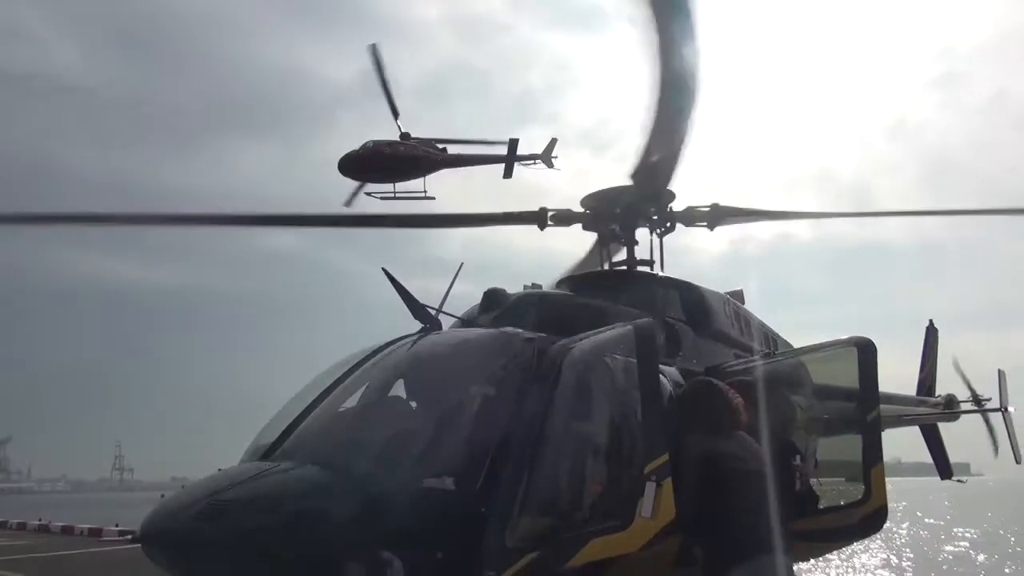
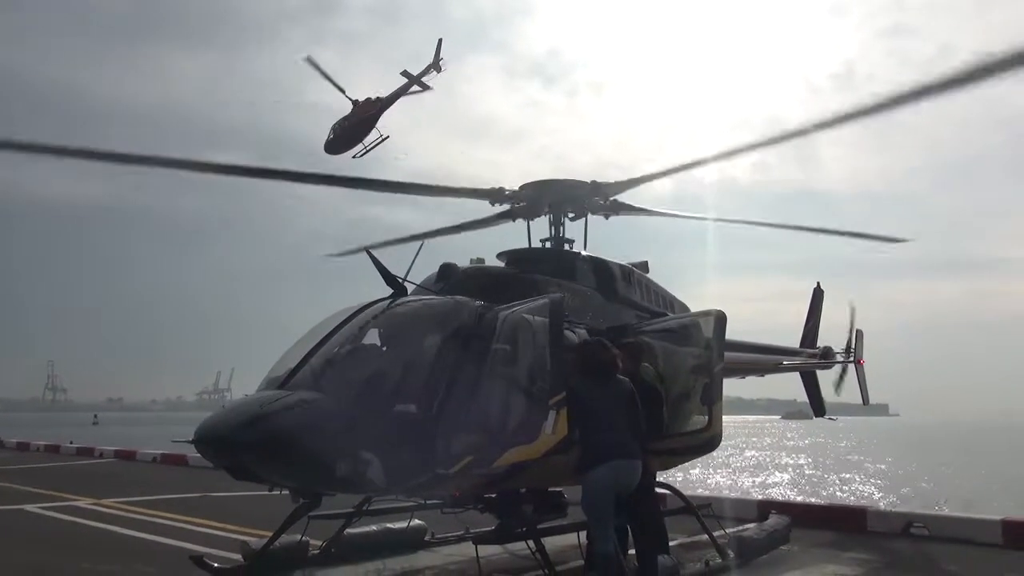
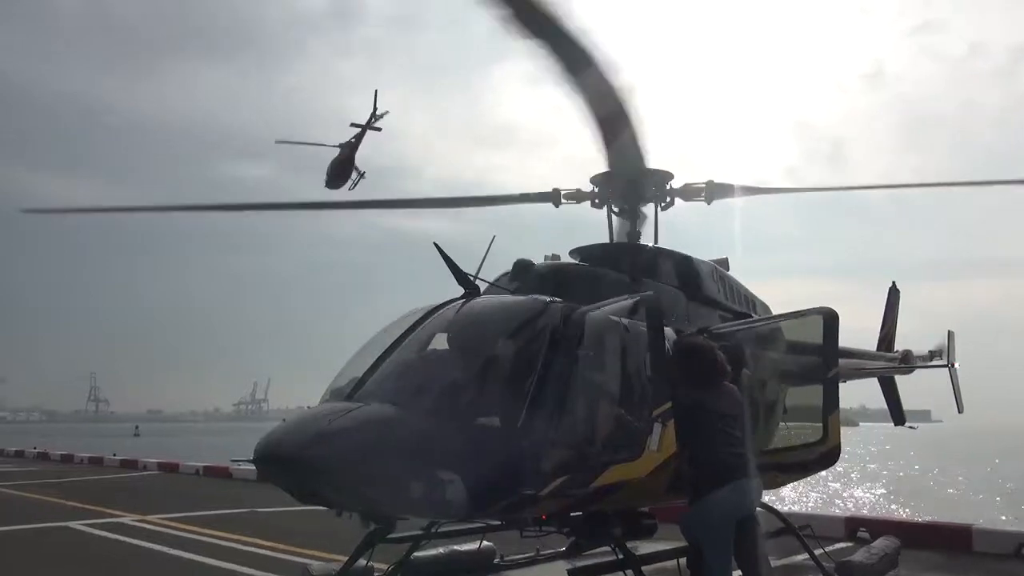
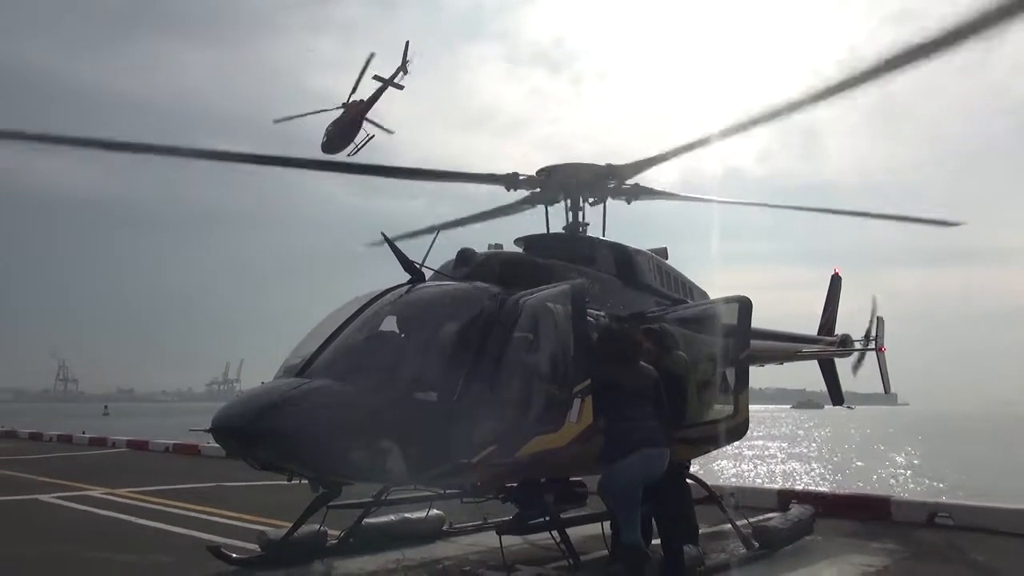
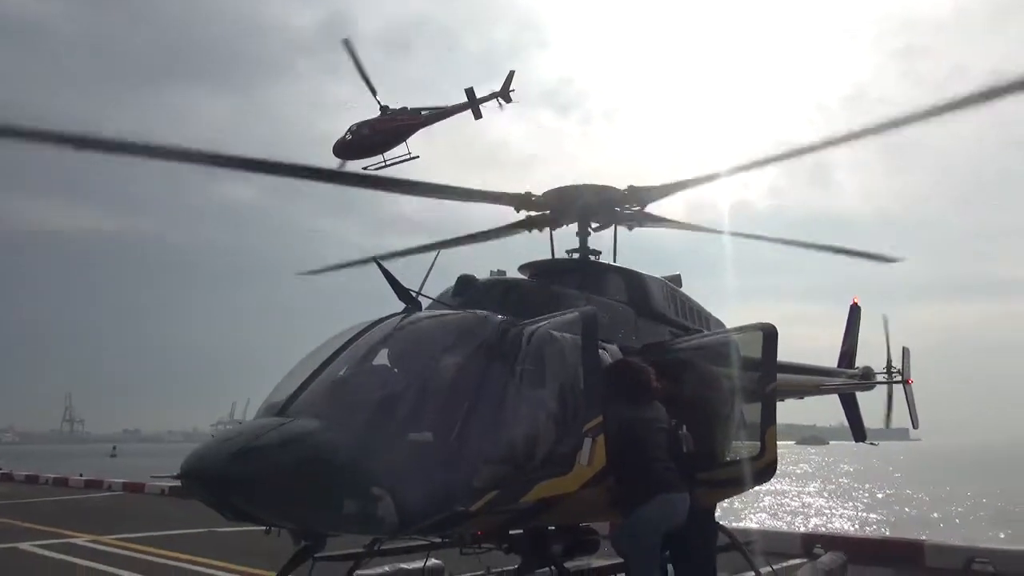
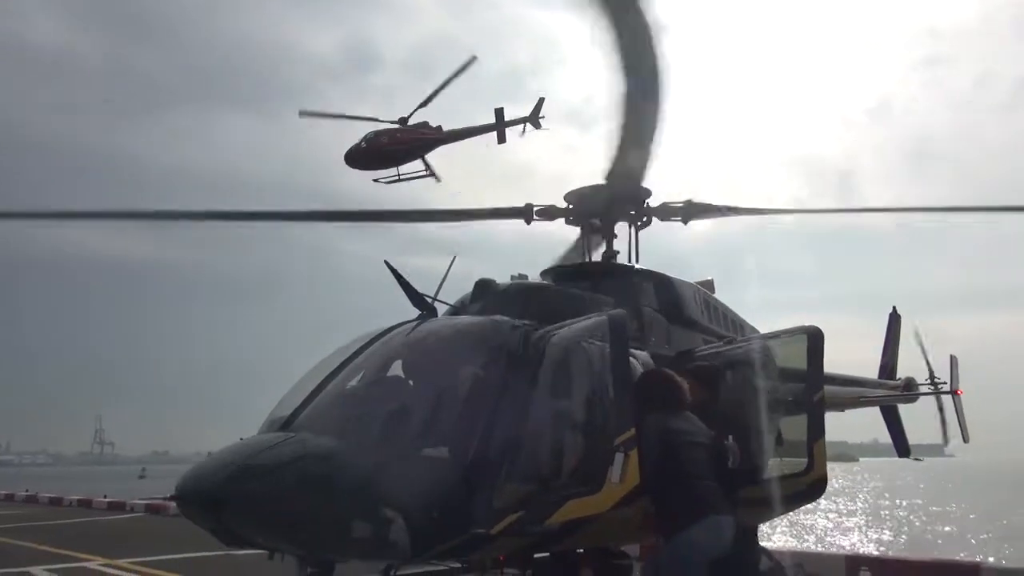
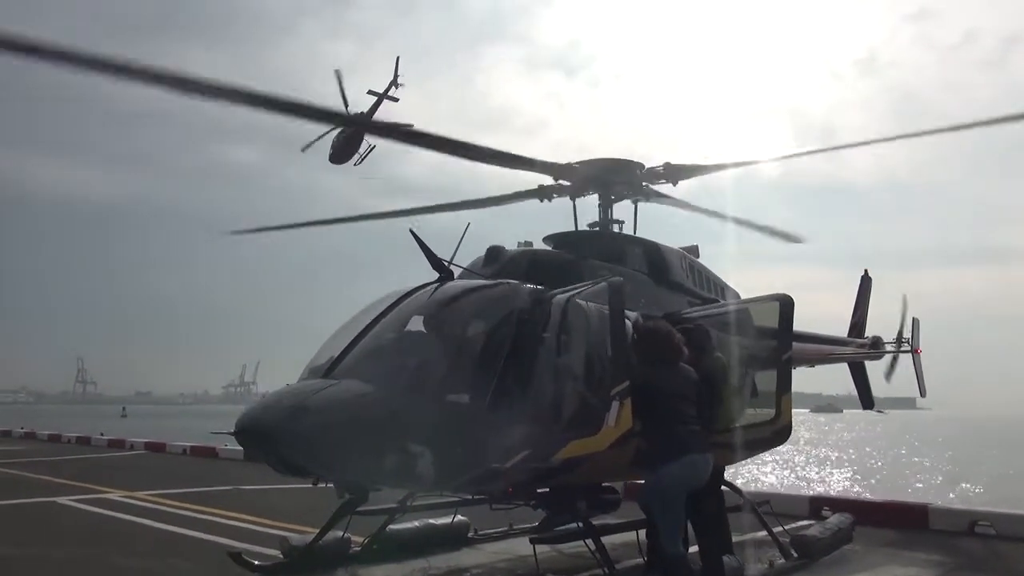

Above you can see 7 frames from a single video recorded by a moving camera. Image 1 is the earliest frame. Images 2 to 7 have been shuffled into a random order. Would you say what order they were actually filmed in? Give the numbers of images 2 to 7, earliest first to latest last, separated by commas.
6, 5, 2, 4, 7, 3
